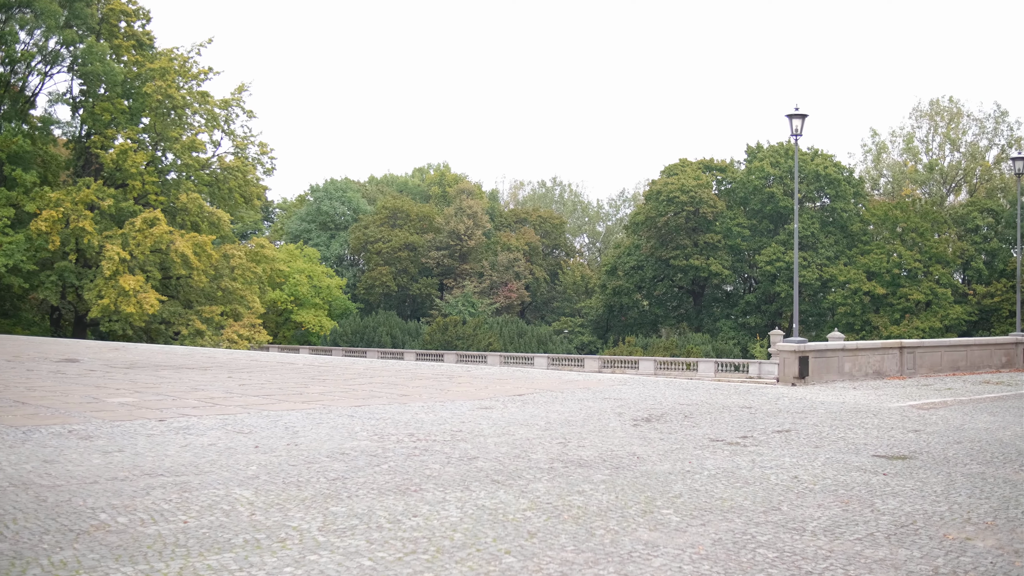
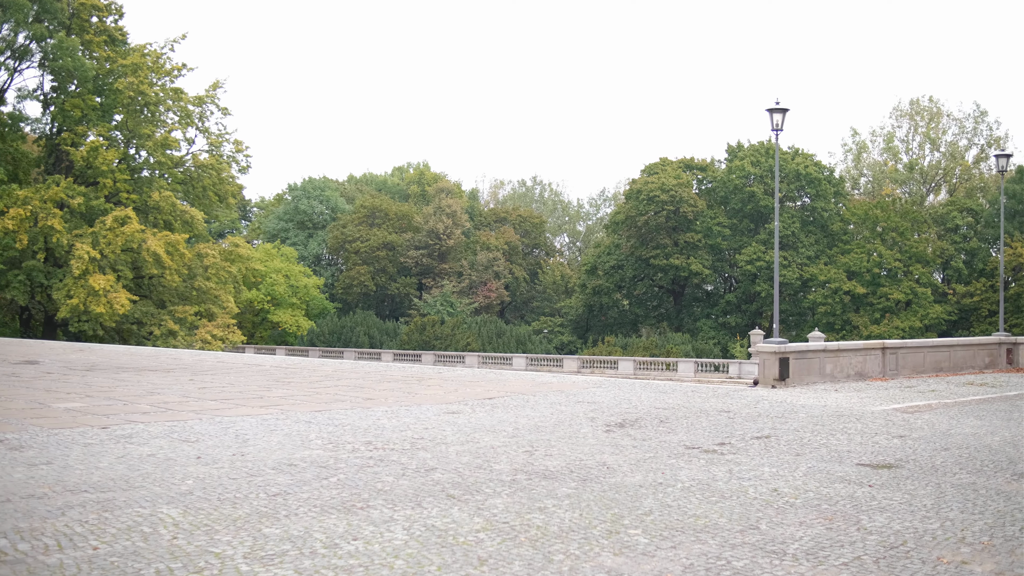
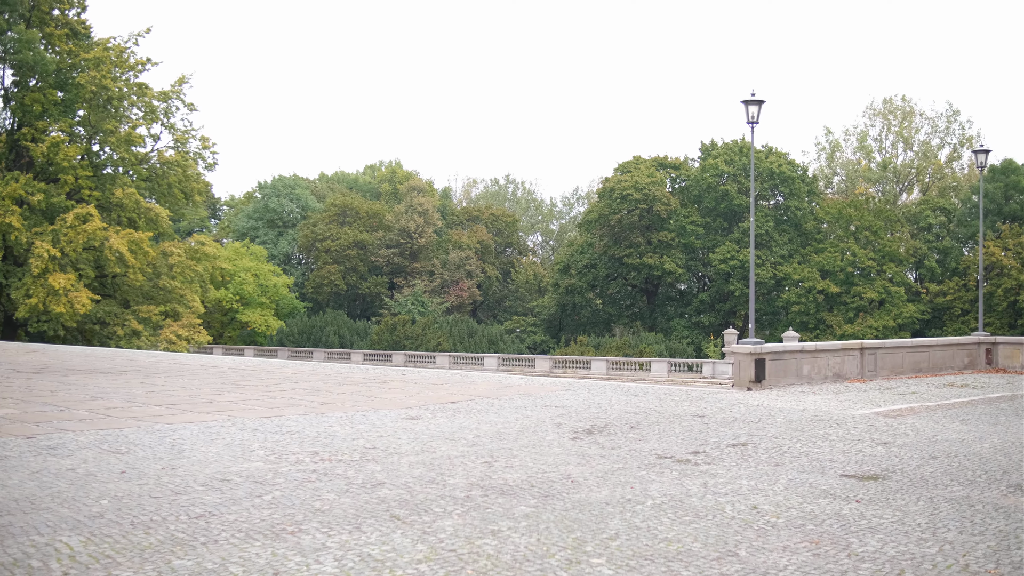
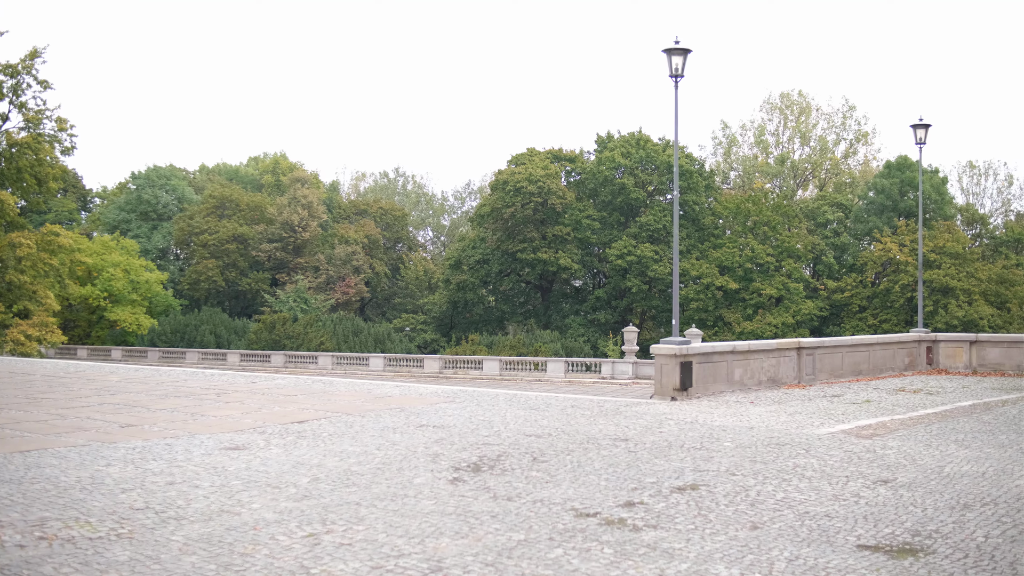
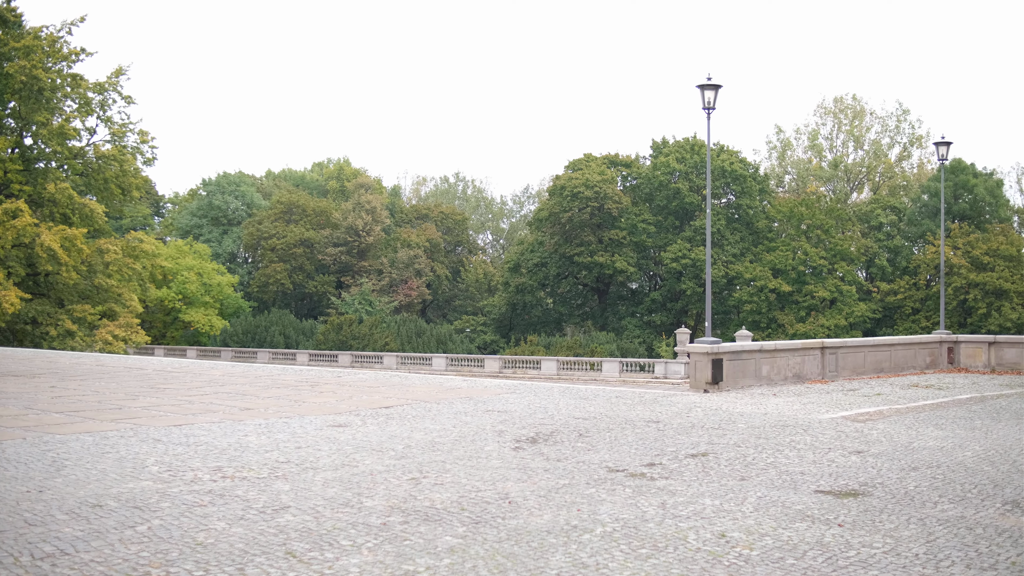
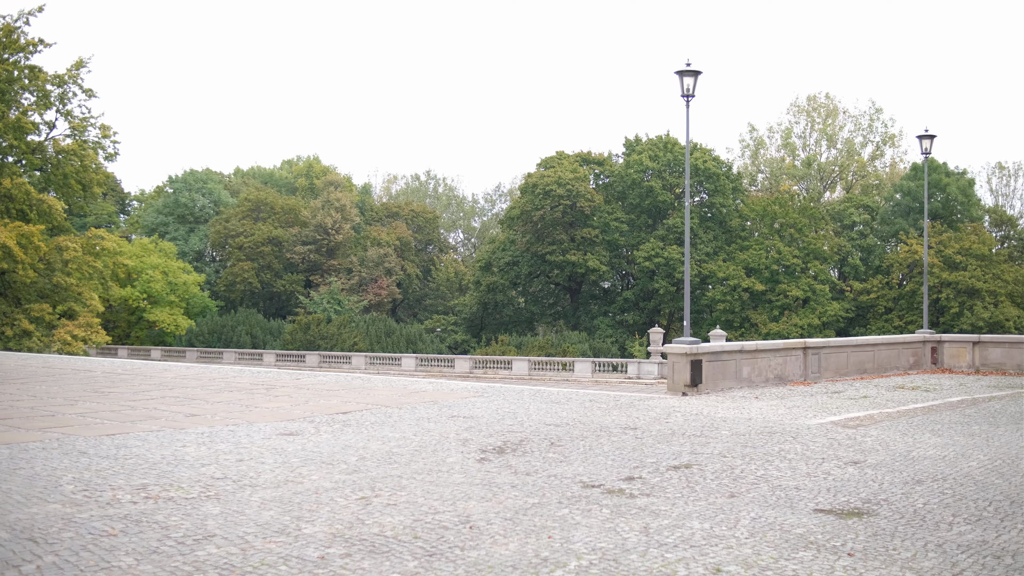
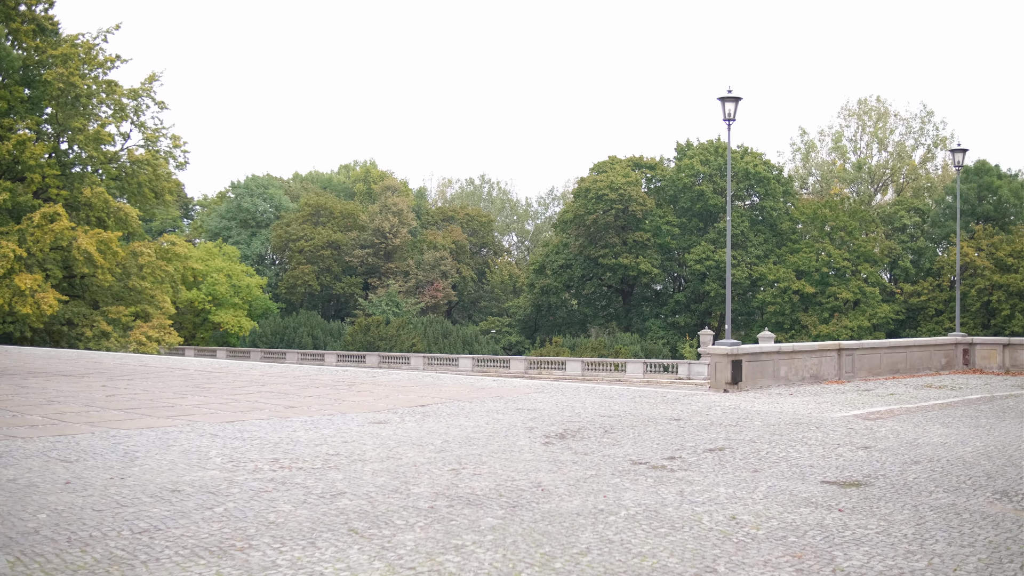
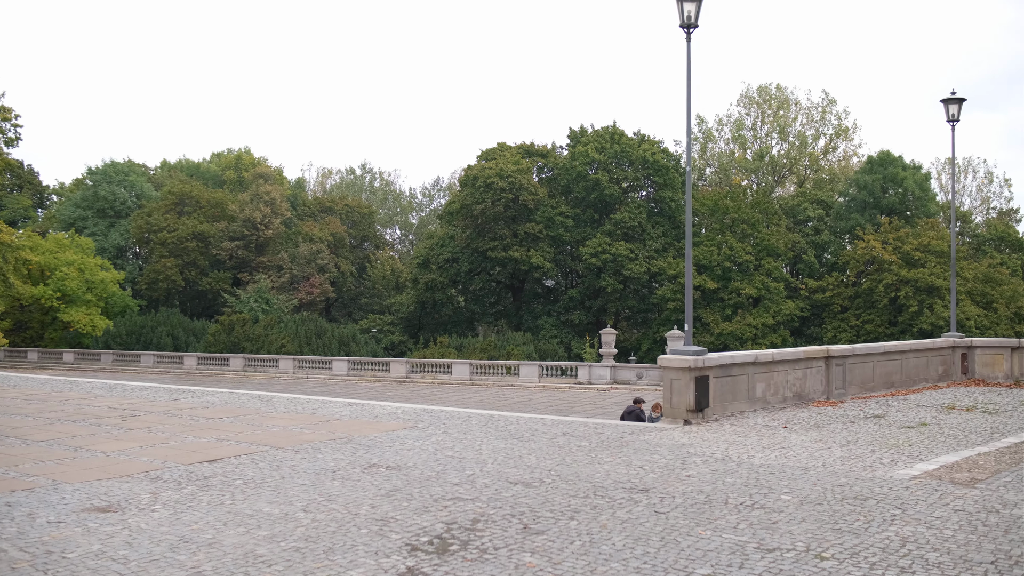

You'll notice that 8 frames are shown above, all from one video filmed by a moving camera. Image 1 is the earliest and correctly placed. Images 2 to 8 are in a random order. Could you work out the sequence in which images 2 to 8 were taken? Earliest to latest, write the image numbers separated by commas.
2, 3, 7, 5, 6, 4, 8
